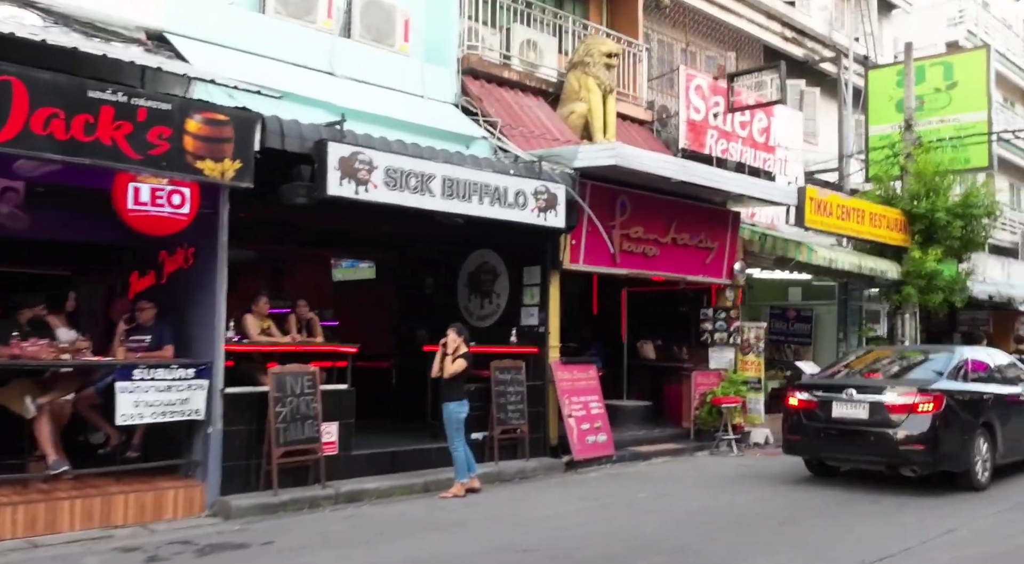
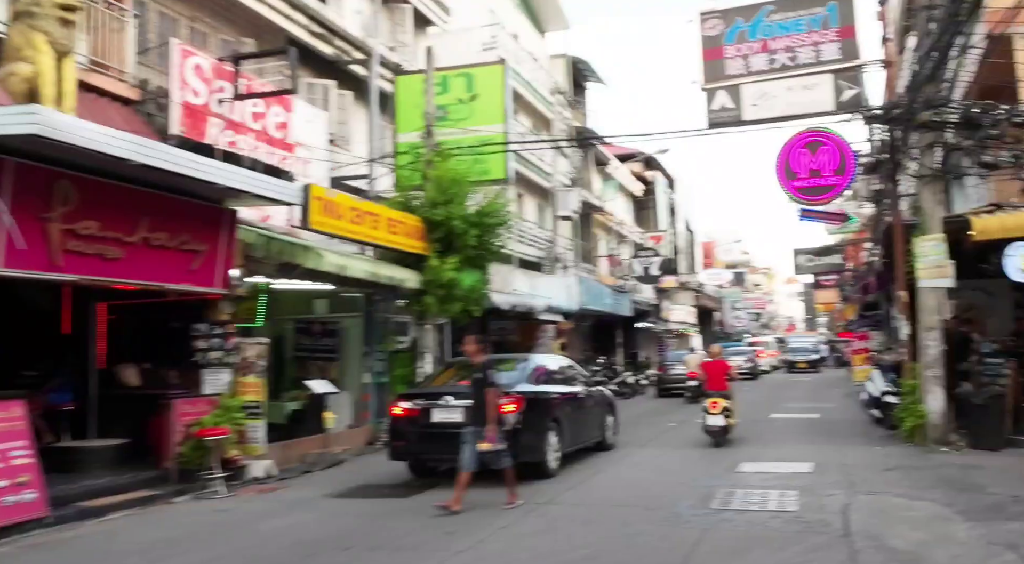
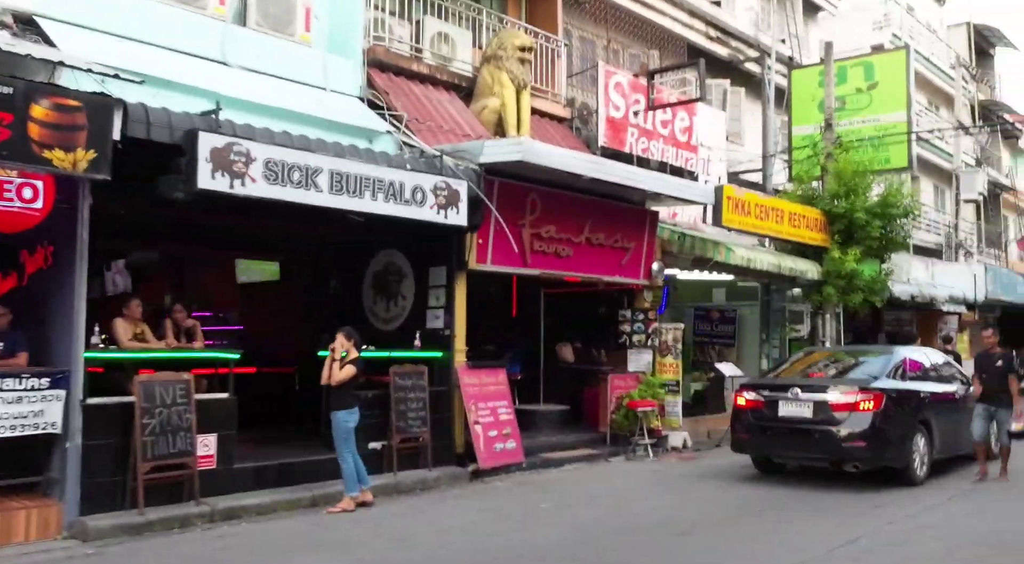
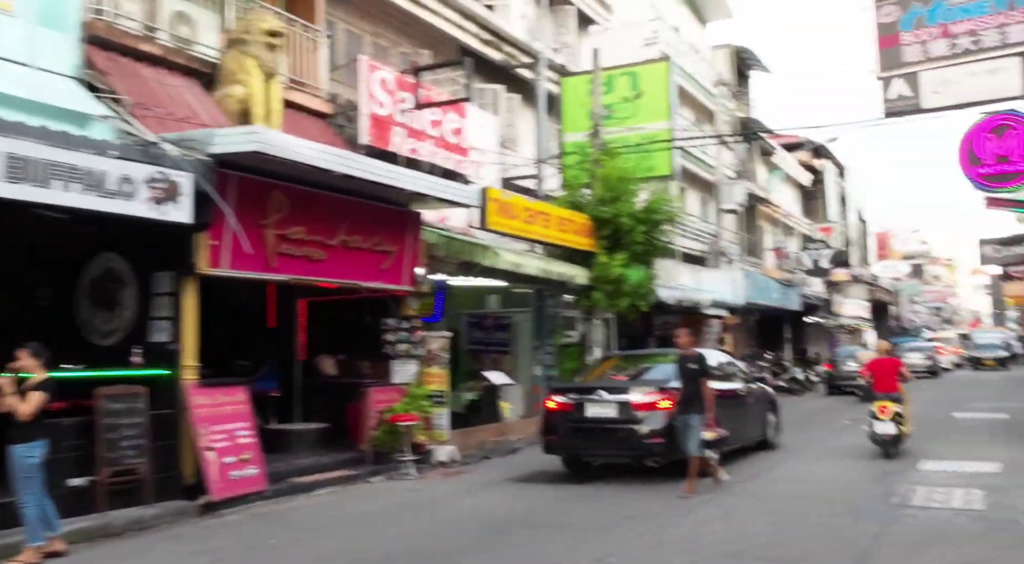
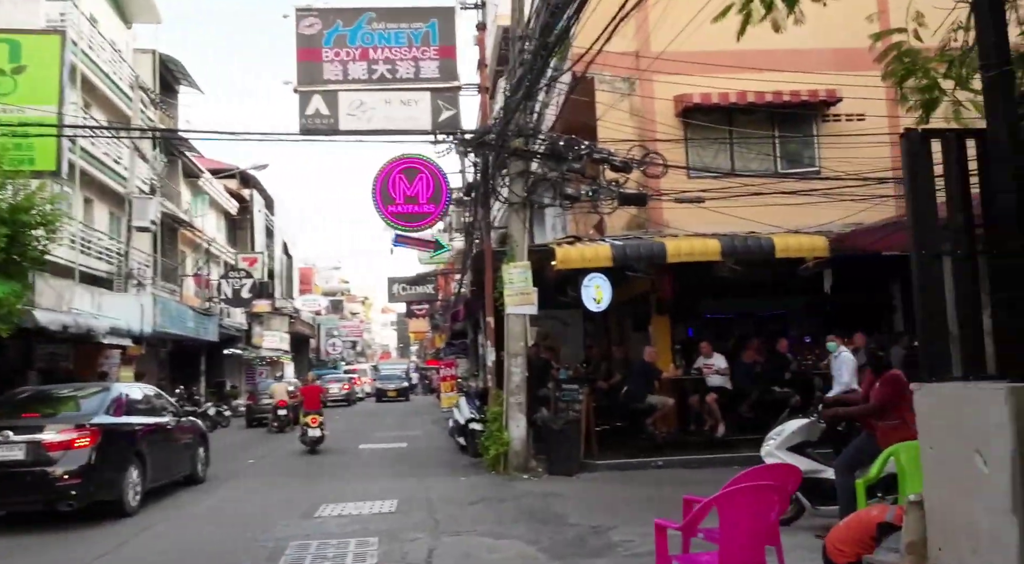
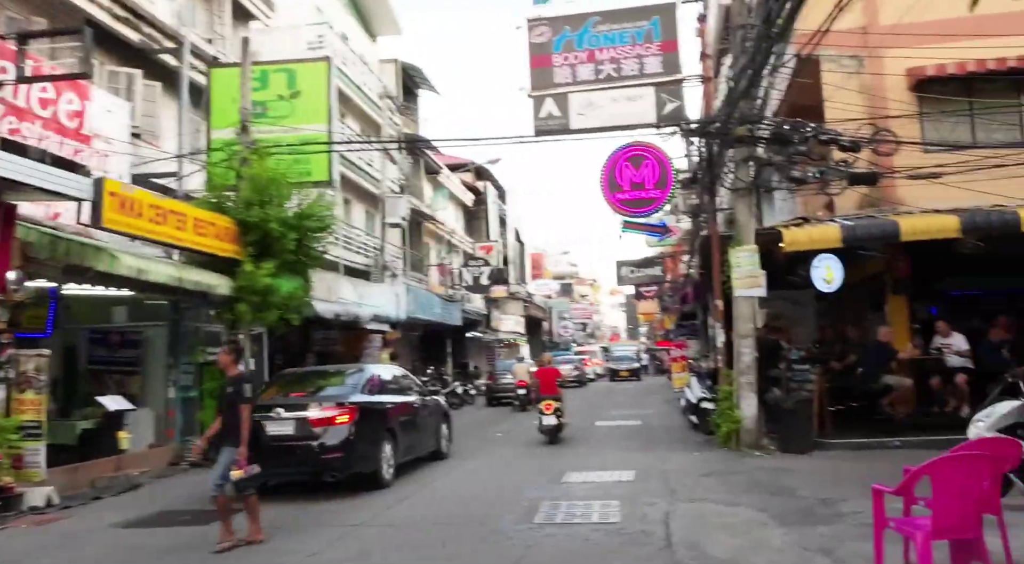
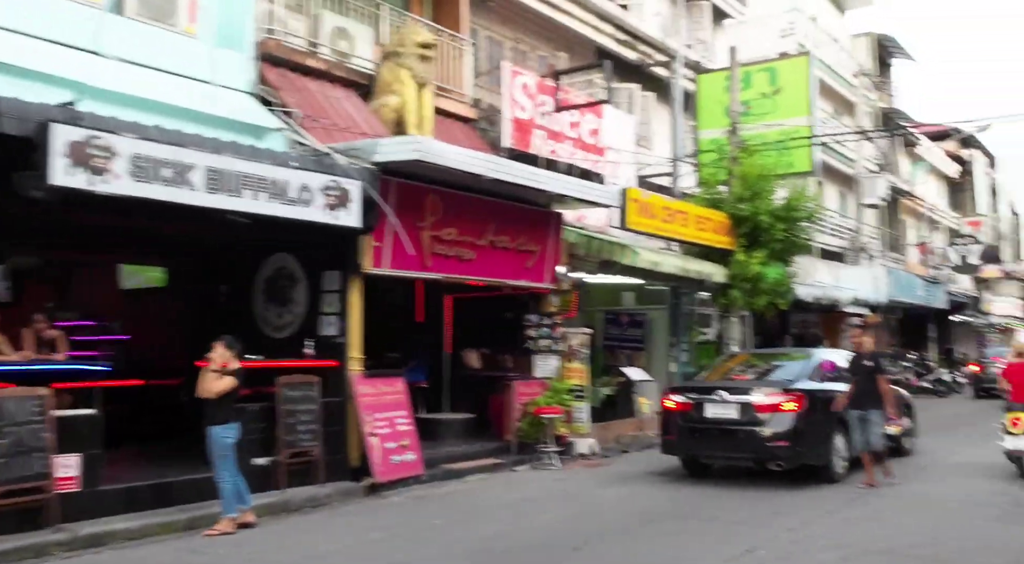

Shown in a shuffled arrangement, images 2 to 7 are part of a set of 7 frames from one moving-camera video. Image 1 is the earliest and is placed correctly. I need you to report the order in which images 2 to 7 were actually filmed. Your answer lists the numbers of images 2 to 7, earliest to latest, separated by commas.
3, 7, 4, 2, 6, 5
